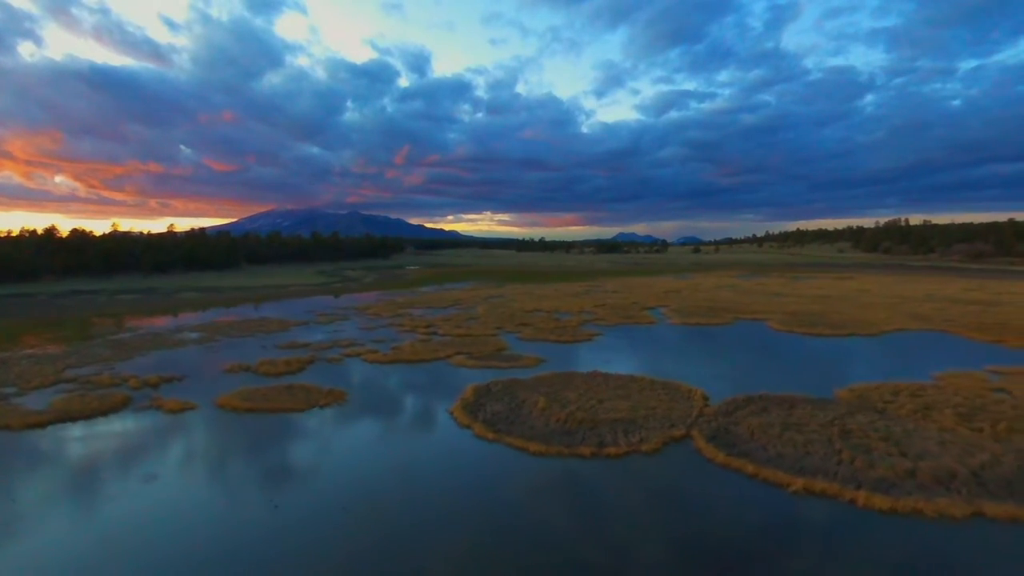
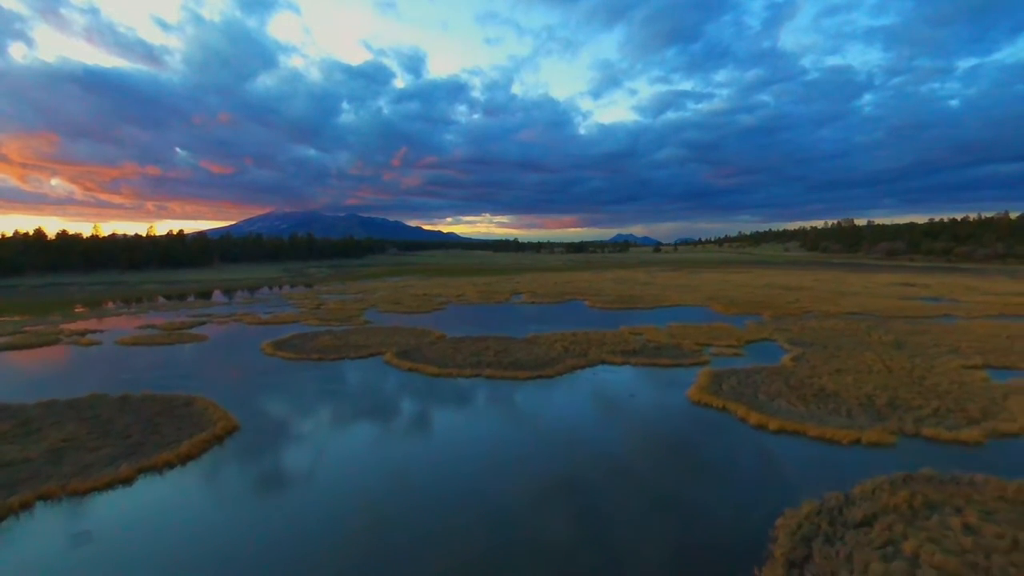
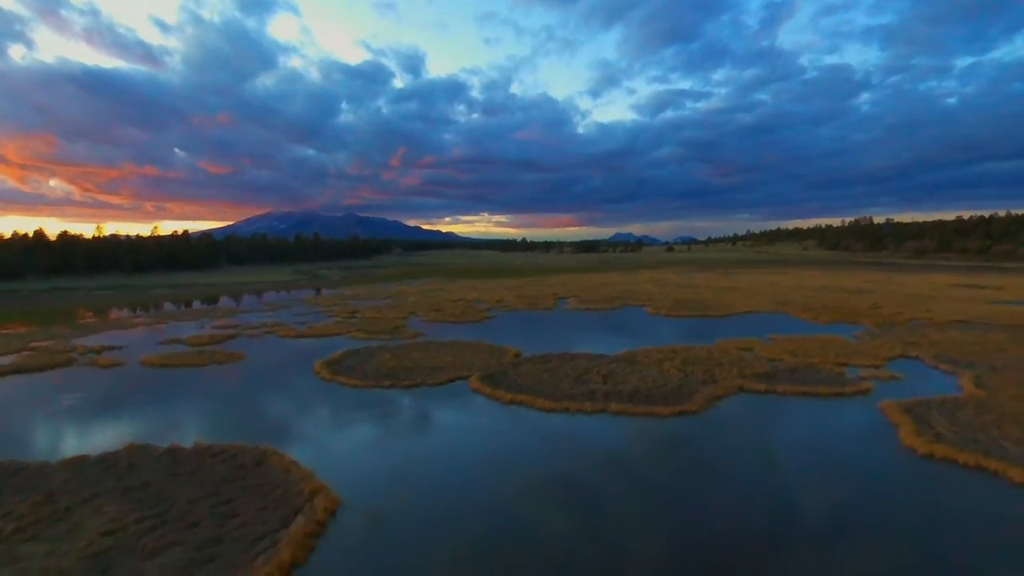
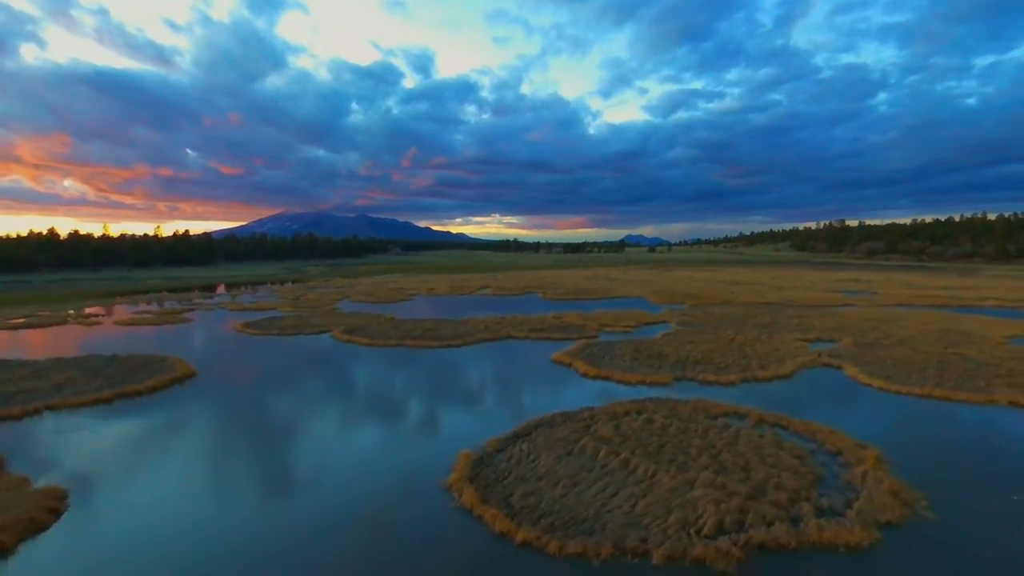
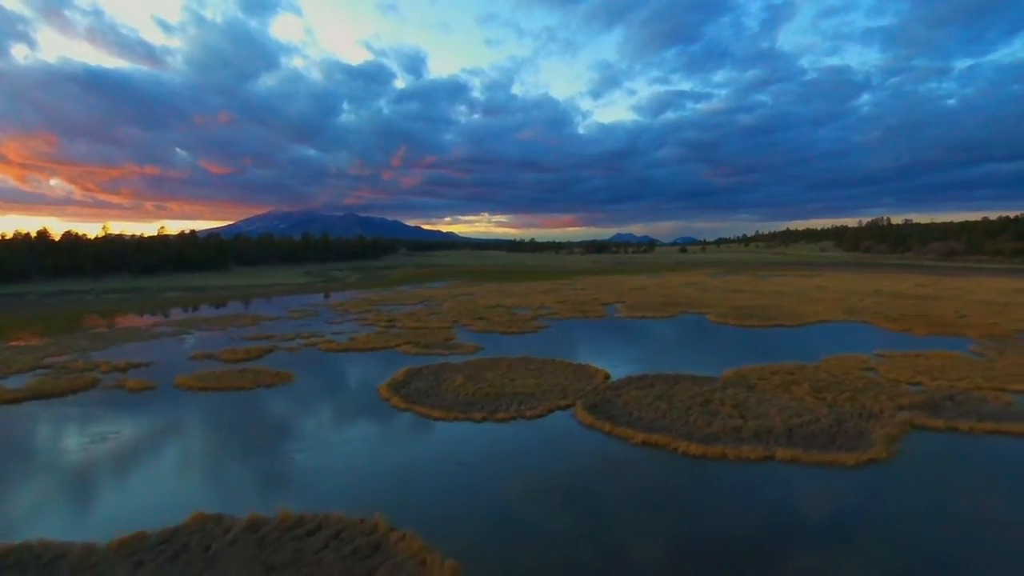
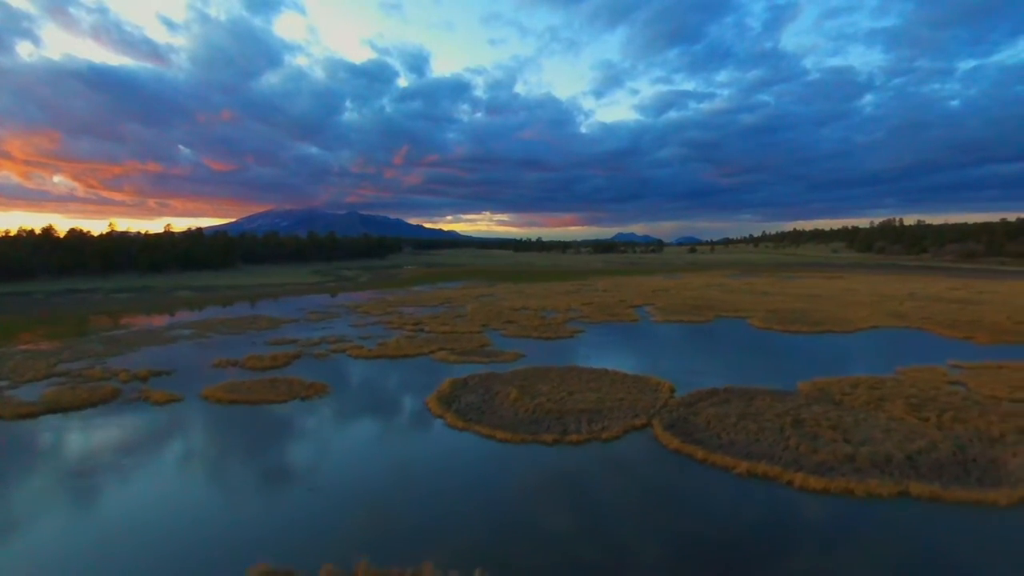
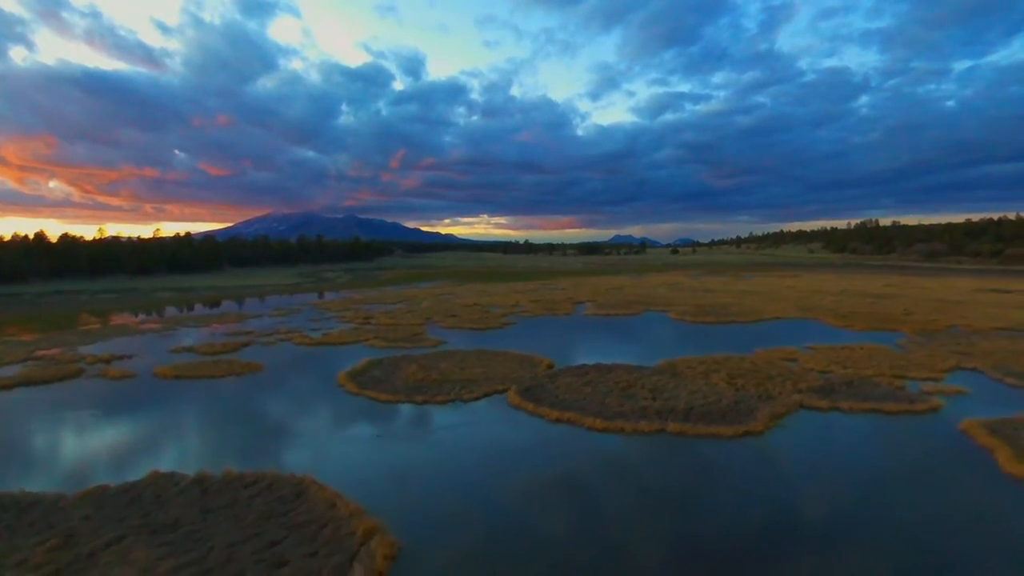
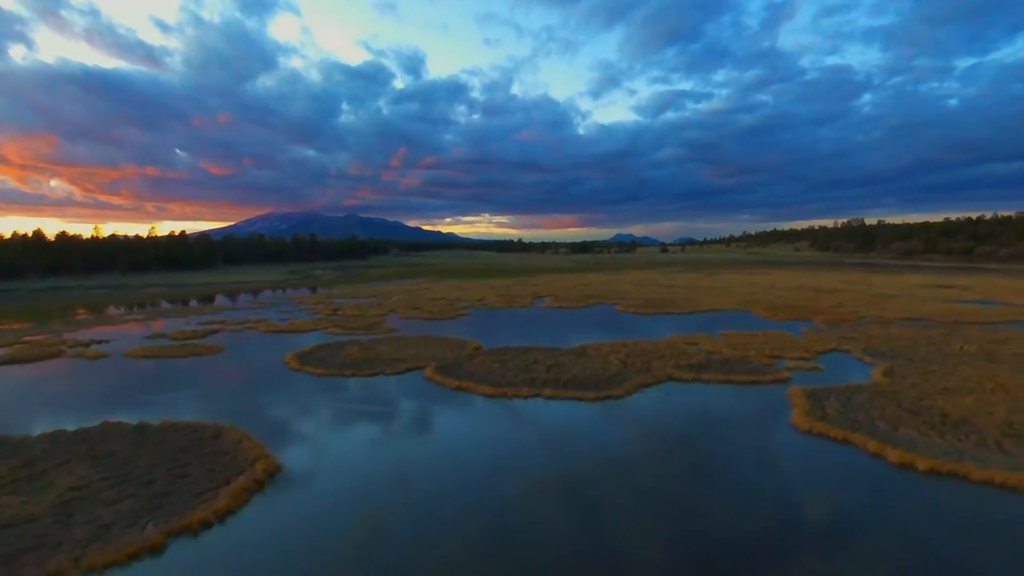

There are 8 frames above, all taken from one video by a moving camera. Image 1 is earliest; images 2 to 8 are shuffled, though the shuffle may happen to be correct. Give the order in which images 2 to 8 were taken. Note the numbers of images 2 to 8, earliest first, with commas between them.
6, 5, 7, 3, 8, 2, 4
